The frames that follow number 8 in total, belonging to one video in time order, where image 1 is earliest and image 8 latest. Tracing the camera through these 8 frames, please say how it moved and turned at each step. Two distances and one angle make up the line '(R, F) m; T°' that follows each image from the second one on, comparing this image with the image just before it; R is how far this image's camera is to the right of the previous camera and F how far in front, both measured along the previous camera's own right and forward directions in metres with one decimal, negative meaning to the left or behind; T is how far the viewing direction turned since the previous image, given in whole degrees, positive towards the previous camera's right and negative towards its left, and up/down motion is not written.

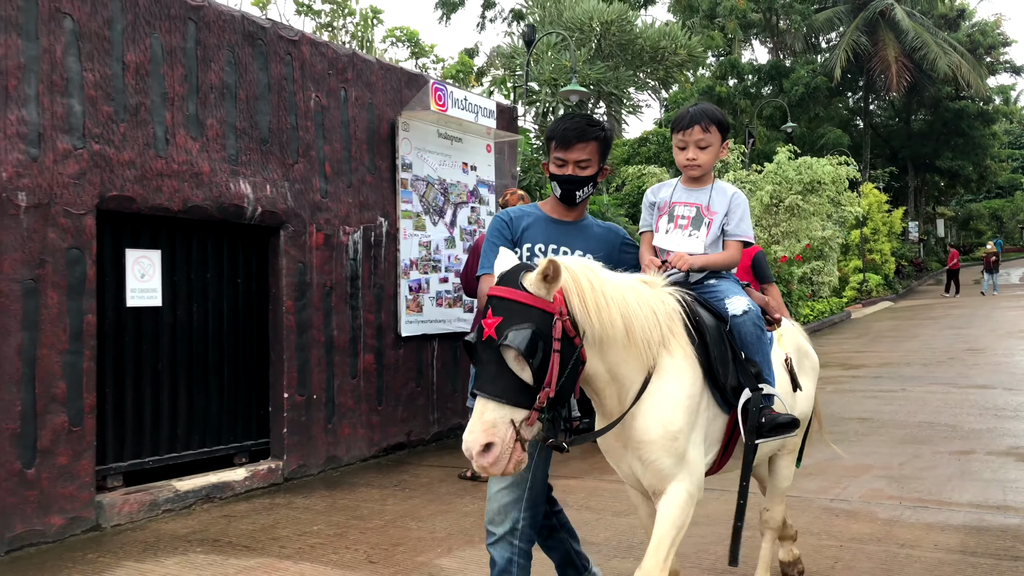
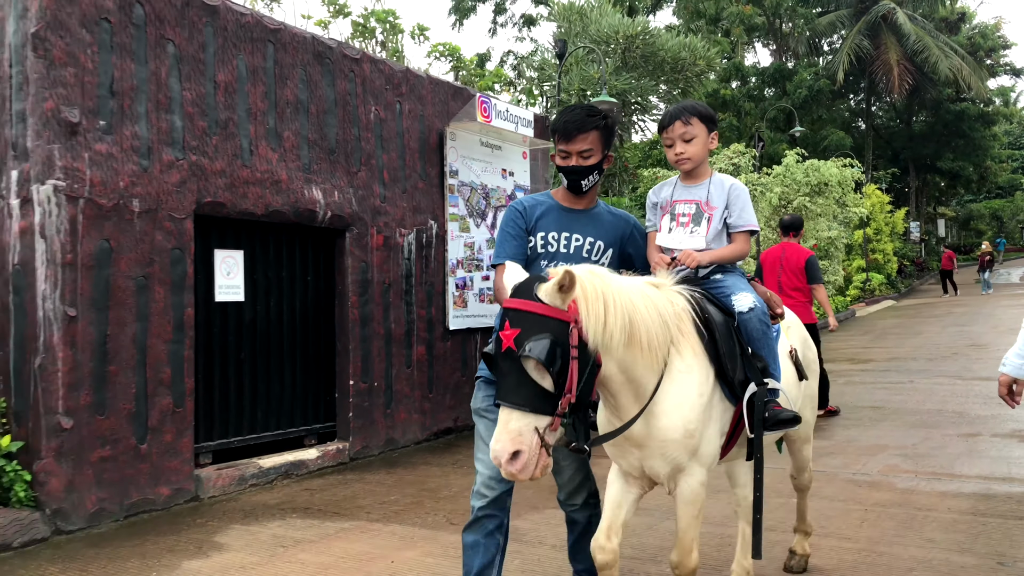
(-0.4, -0.5) m; 0°
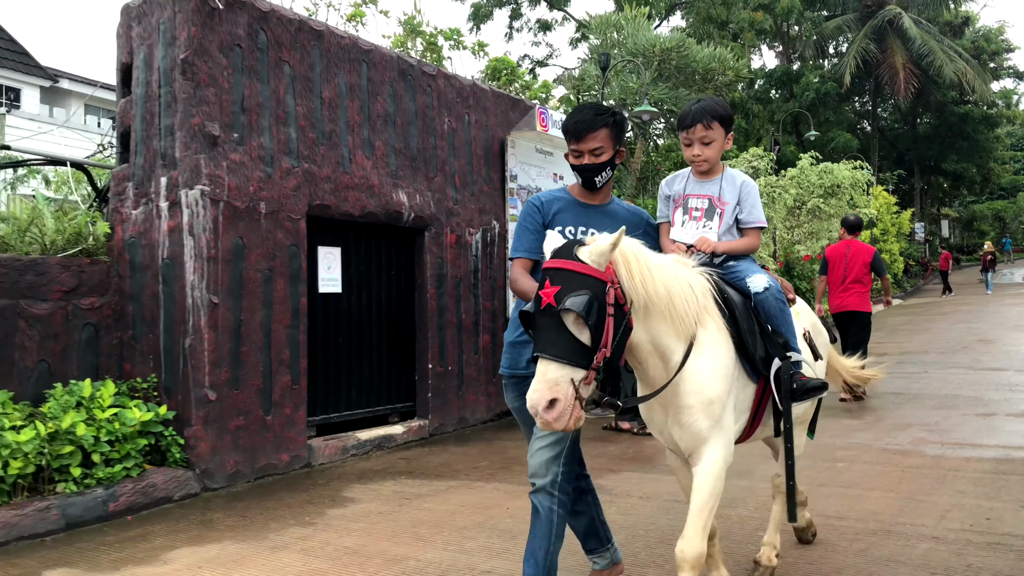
(-0.7, -0.7) m; 0°
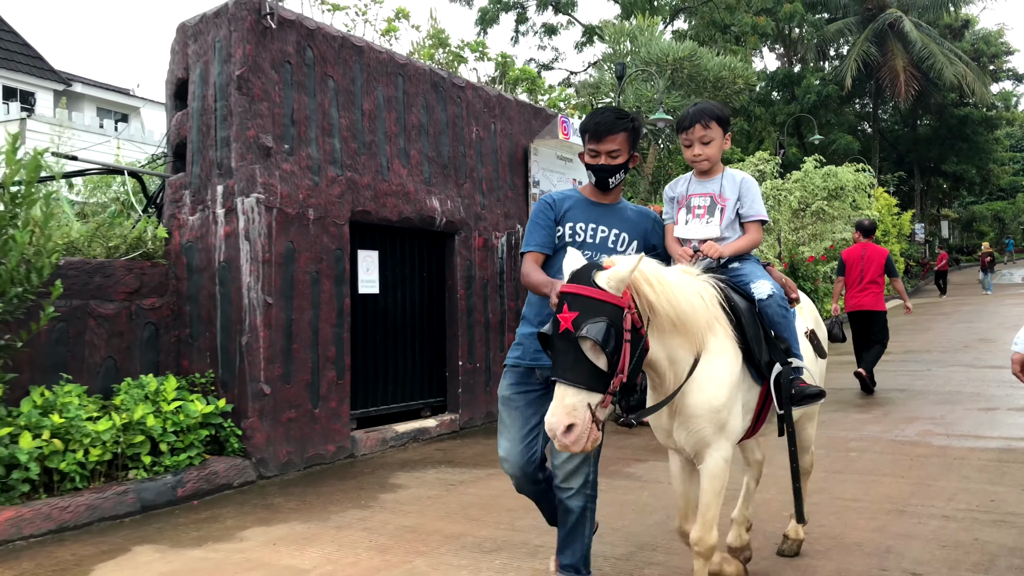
(-0.3, -0.4) m; 0°
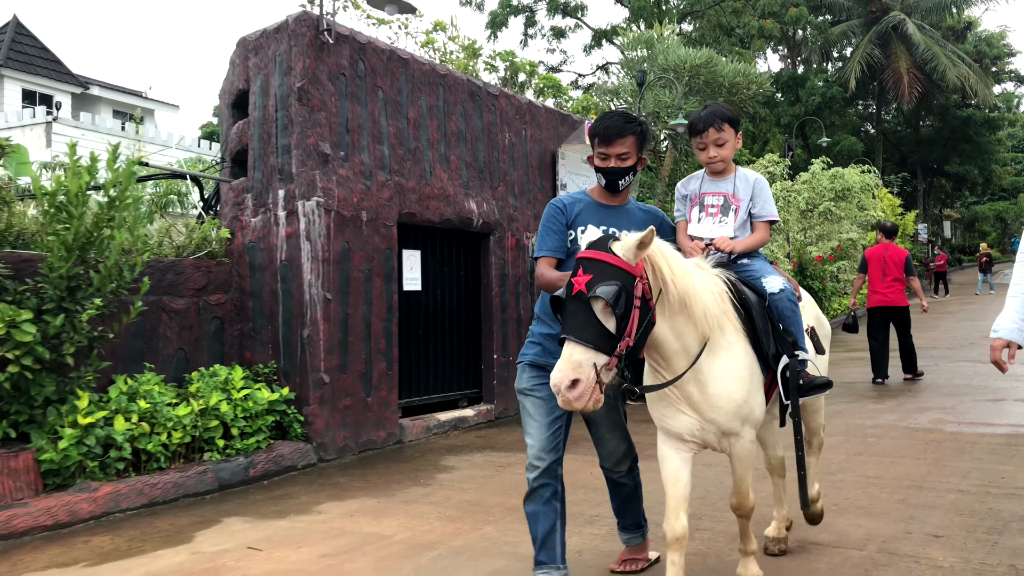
(-0.4, -0.4) m; 0°
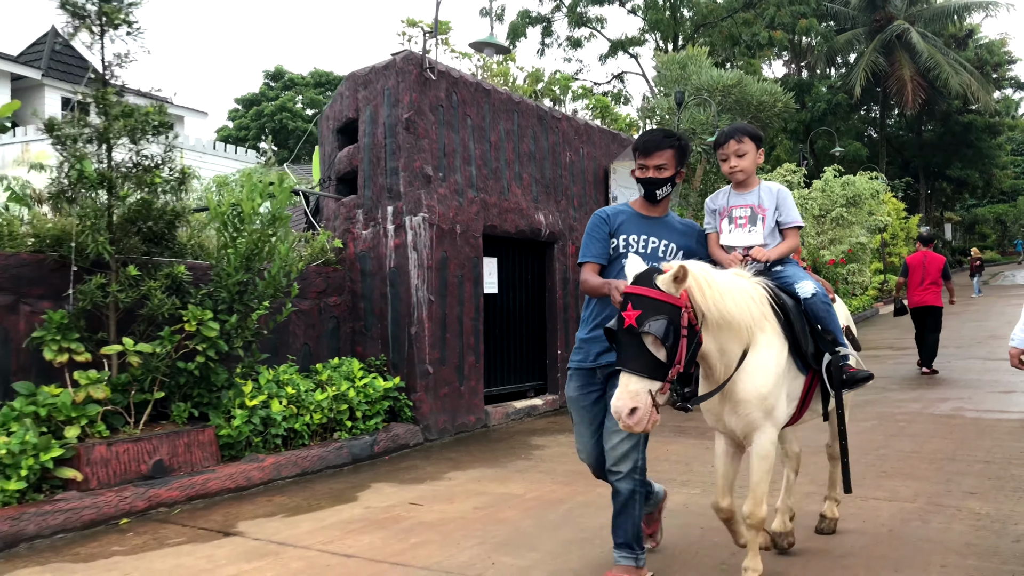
(-0.9, -0.9) m; 0°
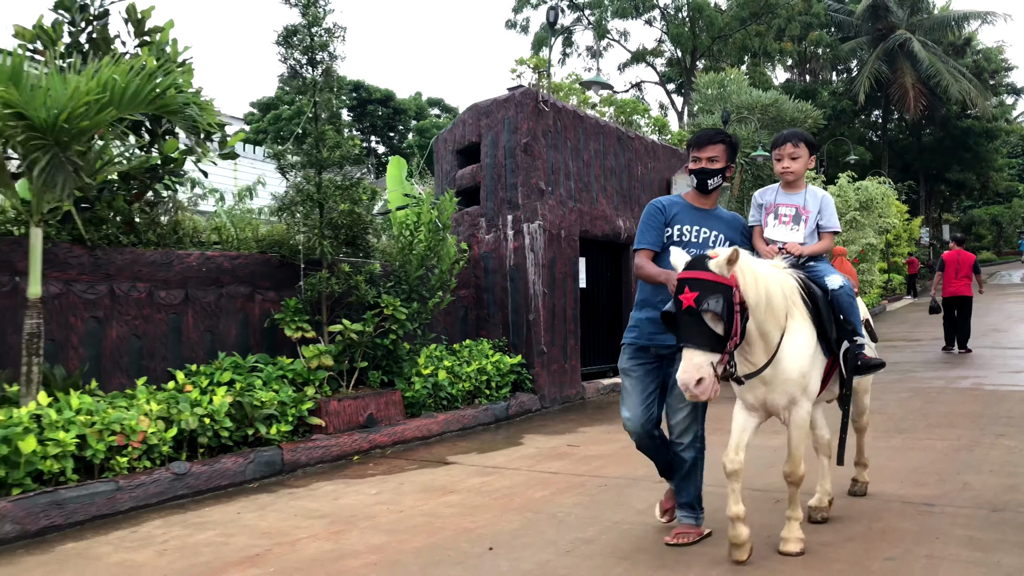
(-1.4, -1.4) m; 0°
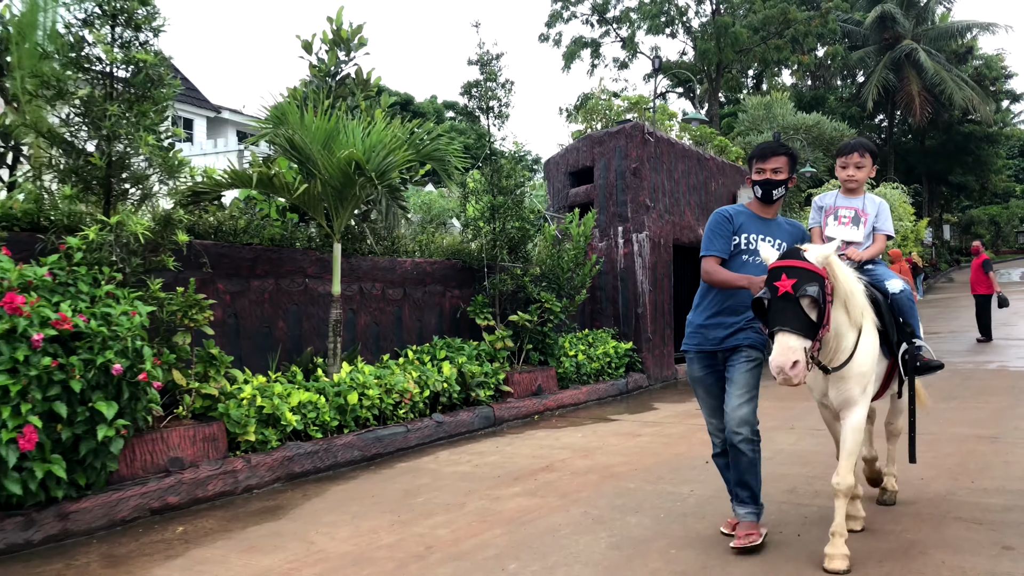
(-1.9, -1.8) m; 0°
